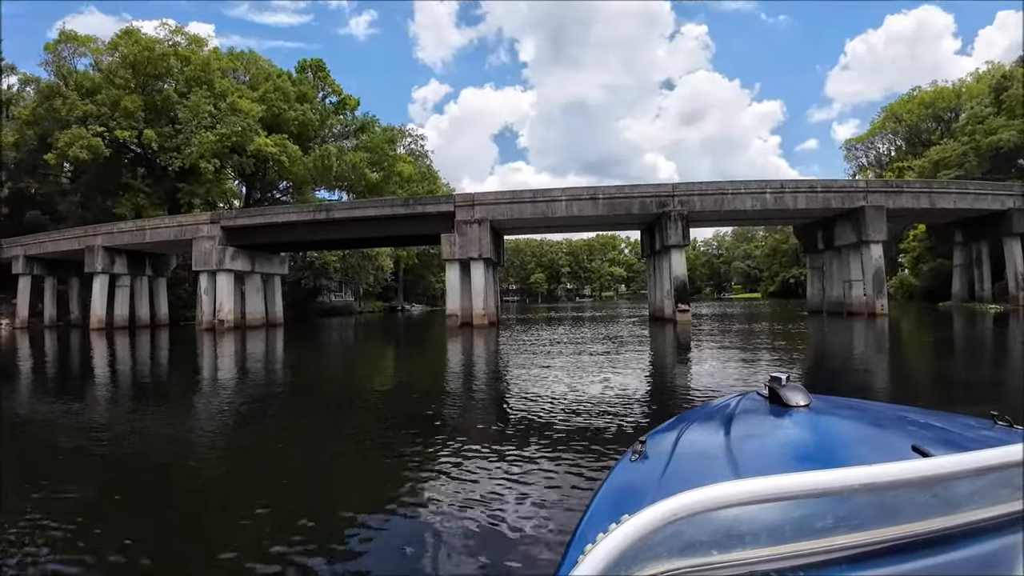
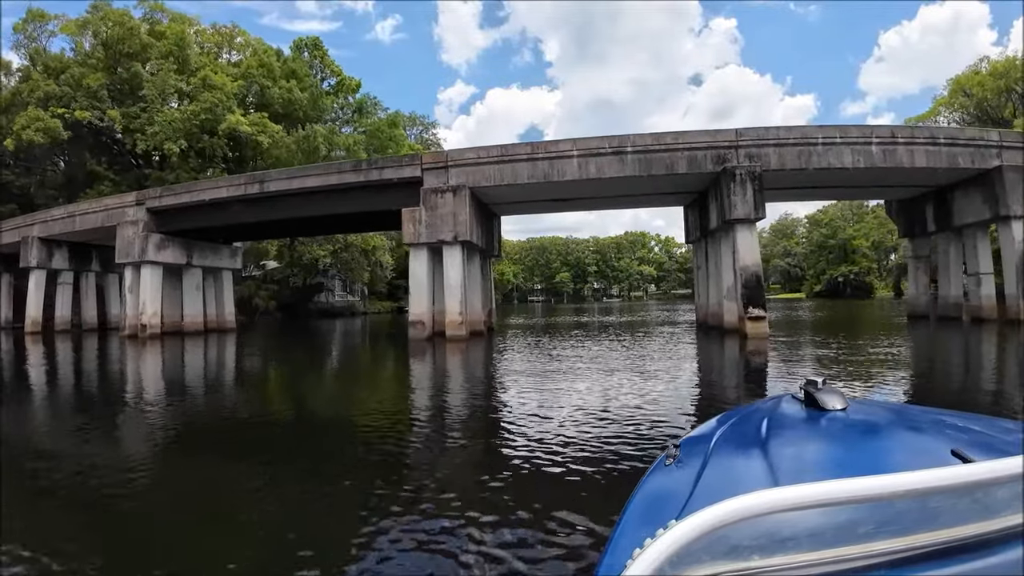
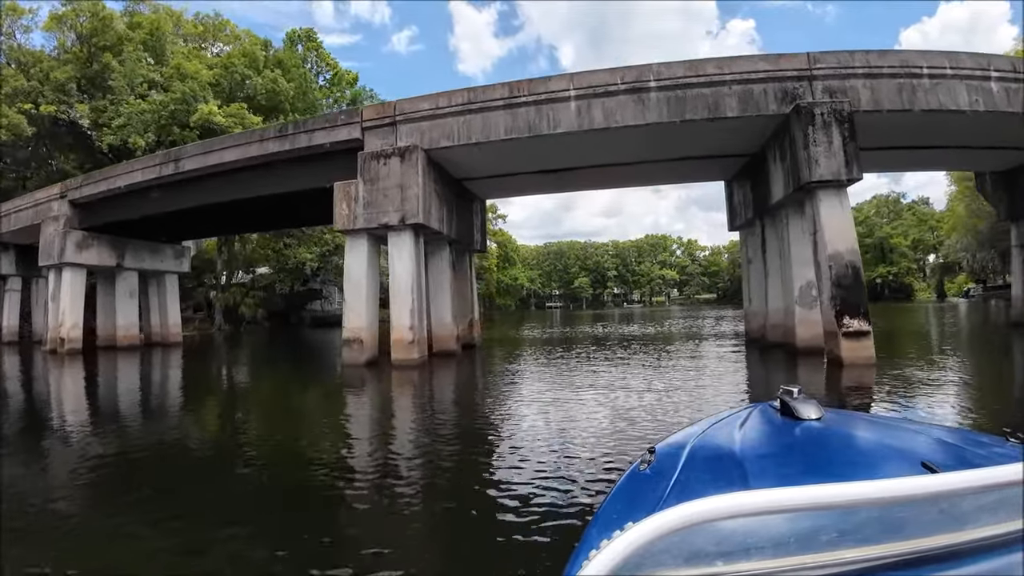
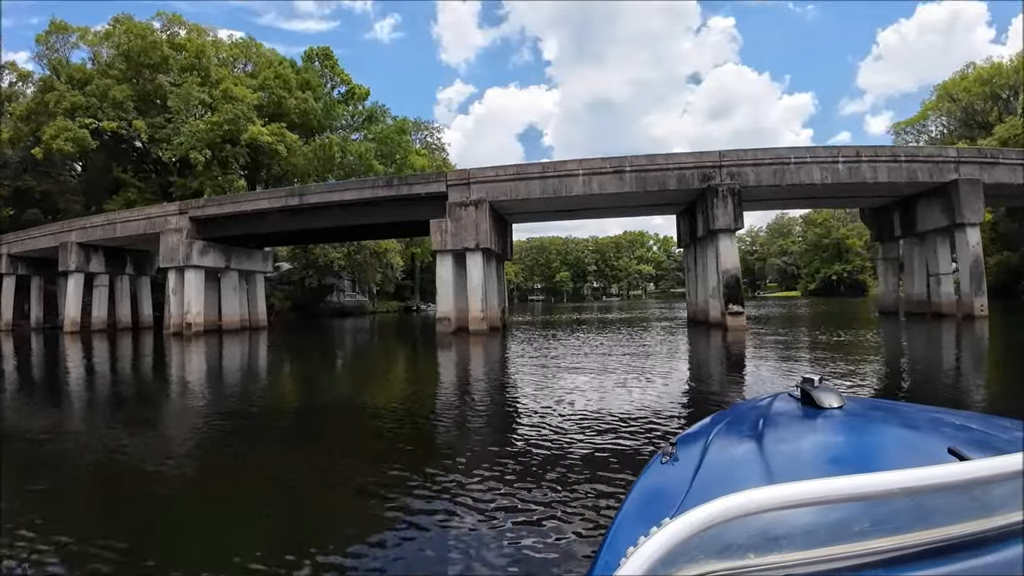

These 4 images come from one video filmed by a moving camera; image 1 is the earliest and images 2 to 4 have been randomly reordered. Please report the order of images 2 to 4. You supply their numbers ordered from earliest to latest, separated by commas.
4, 2, 3
